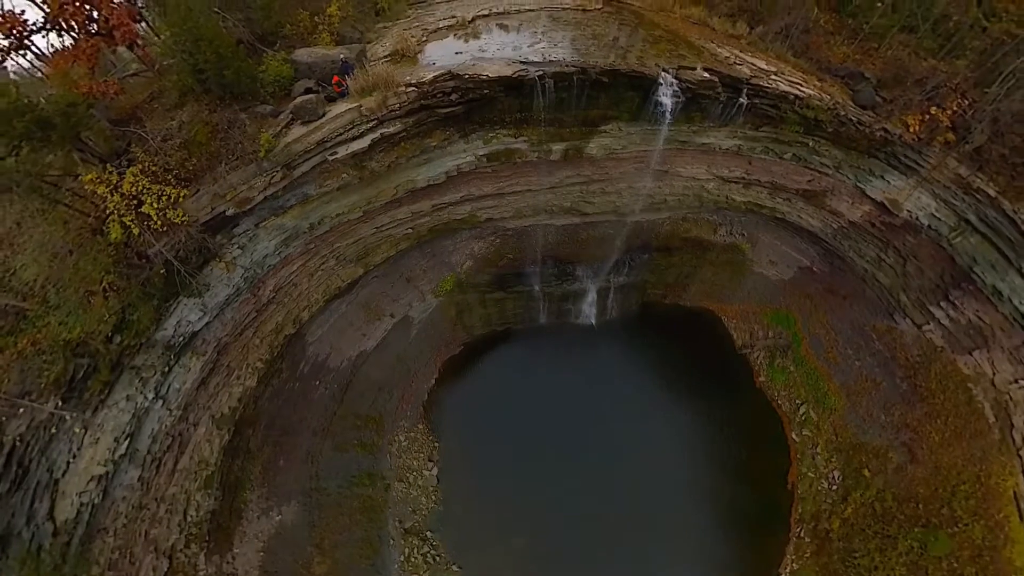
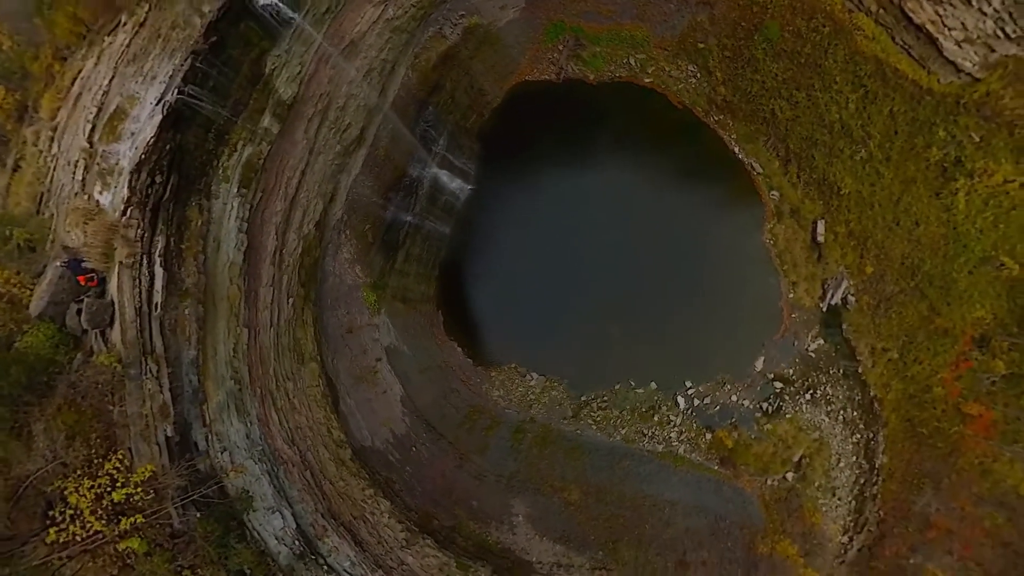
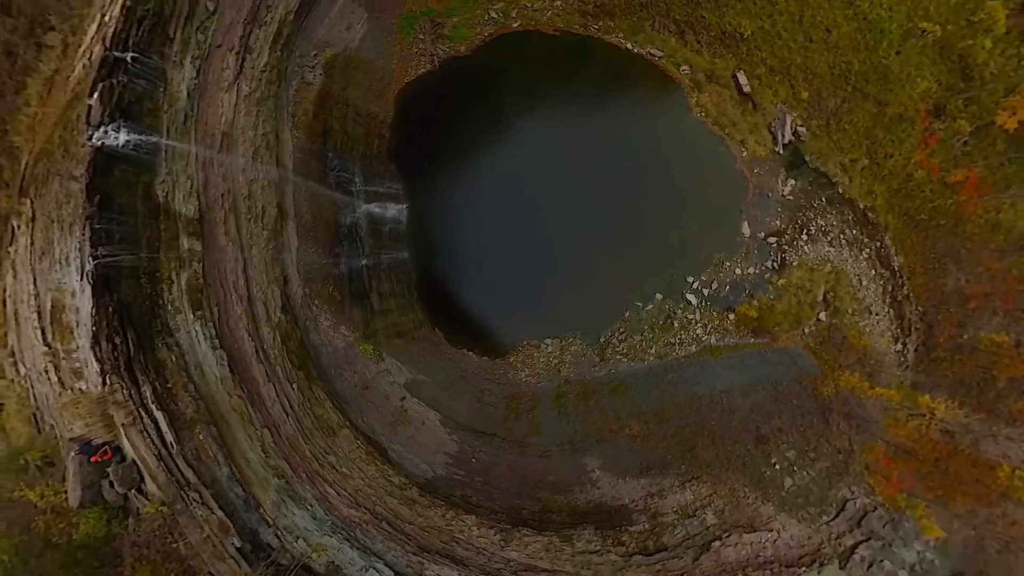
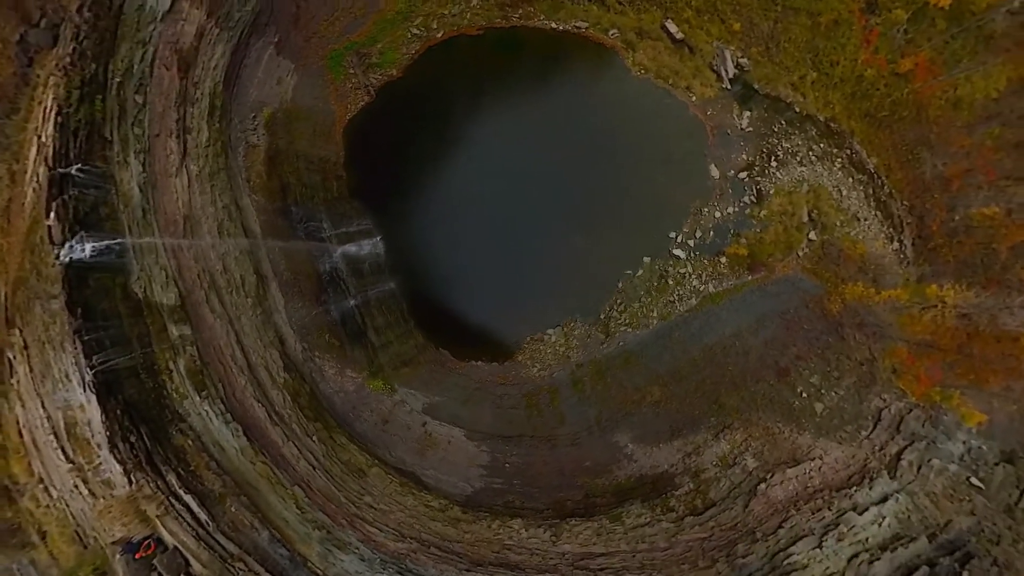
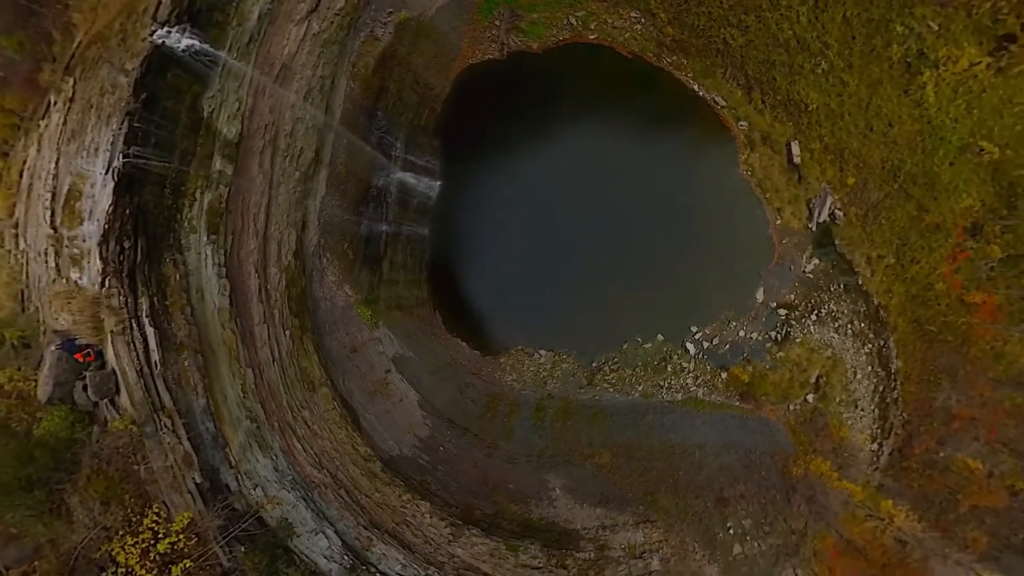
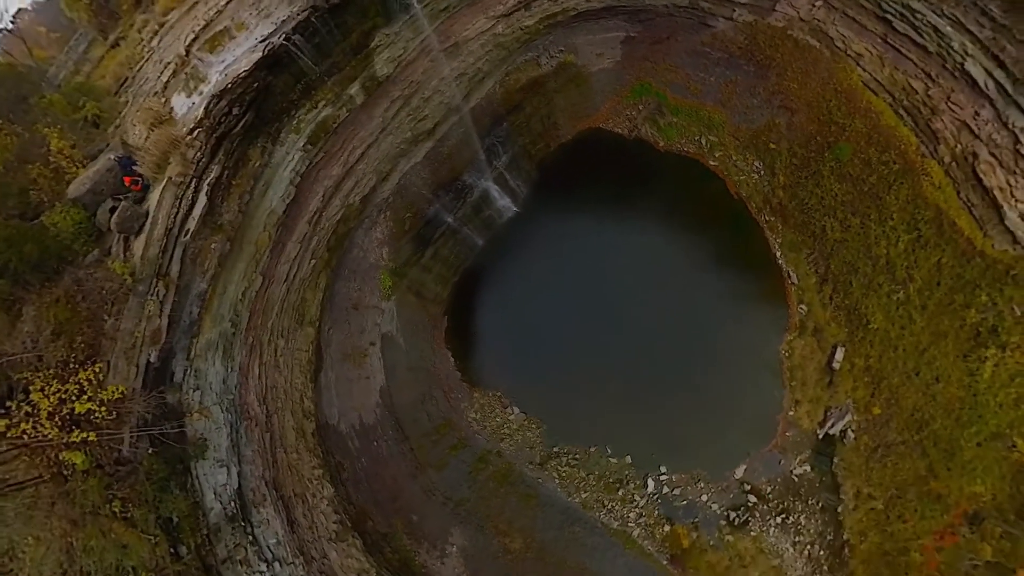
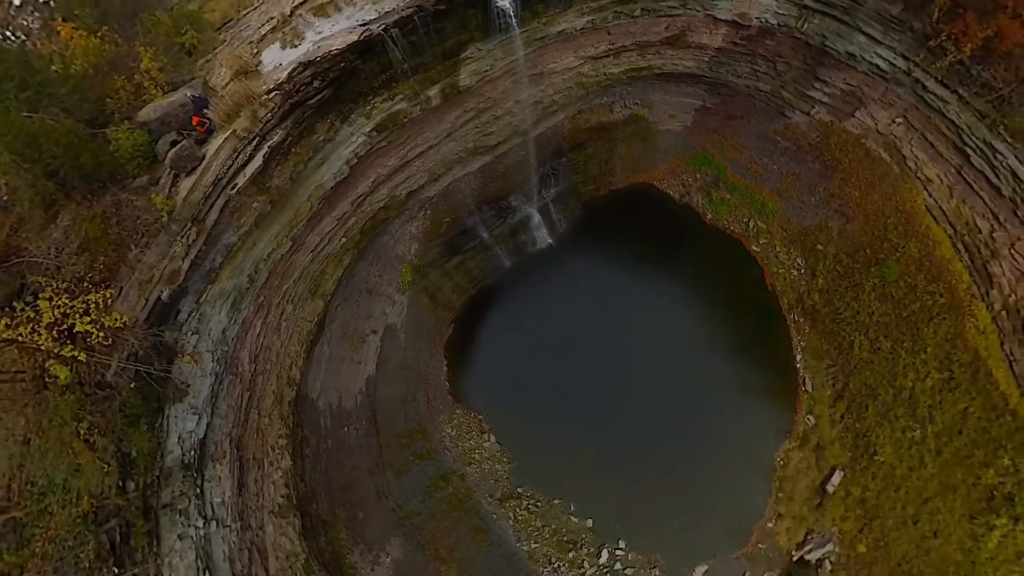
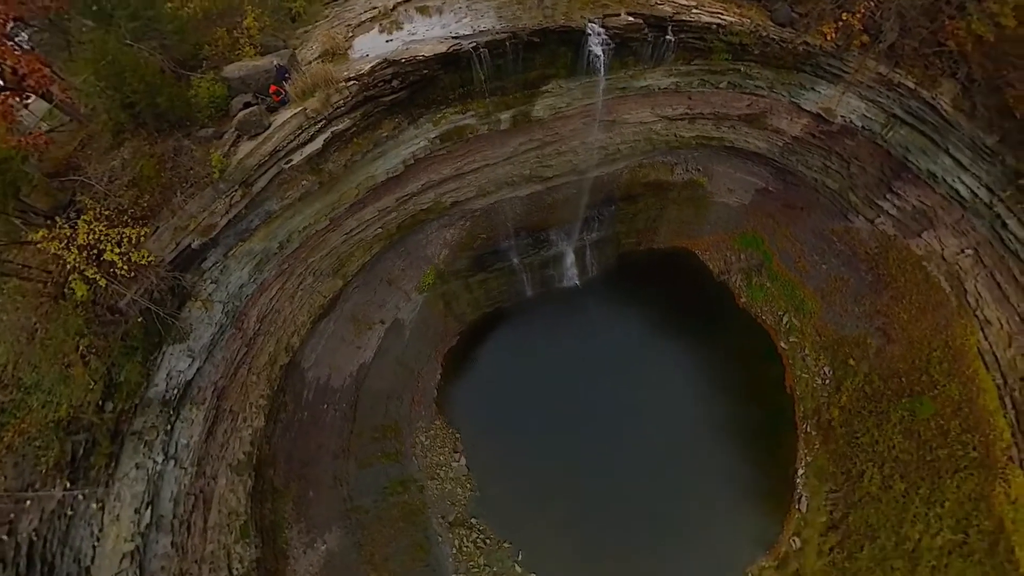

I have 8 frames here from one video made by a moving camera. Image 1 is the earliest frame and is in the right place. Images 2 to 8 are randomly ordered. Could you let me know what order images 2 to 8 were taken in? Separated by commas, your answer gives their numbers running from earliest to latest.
8, 7, 6, 2, 5, 3, 4
